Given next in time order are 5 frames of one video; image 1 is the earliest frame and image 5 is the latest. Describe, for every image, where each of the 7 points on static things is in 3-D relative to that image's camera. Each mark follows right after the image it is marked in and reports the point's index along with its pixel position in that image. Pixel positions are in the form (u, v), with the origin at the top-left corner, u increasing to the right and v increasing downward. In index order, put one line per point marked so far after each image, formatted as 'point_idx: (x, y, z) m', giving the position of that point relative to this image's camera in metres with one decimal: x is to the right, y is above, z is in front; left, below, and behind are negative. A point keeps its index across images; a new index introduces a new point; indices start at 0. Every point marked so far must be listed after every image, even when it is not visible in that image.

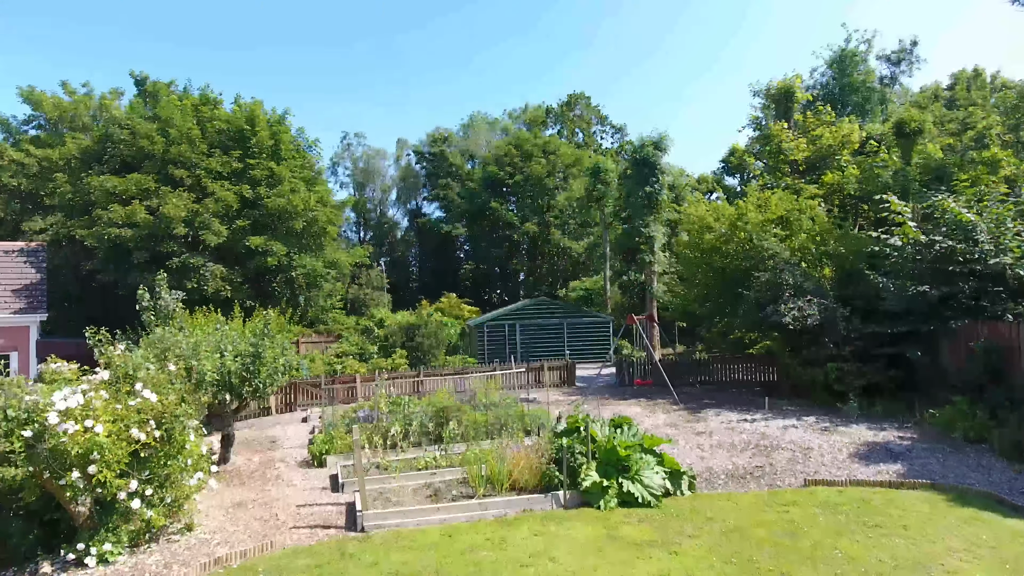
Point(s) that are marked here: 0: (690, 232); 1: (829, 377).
0: (+4.6, +1.5, +17.5) m
1: (+6.1, -1.7, +13.1) m
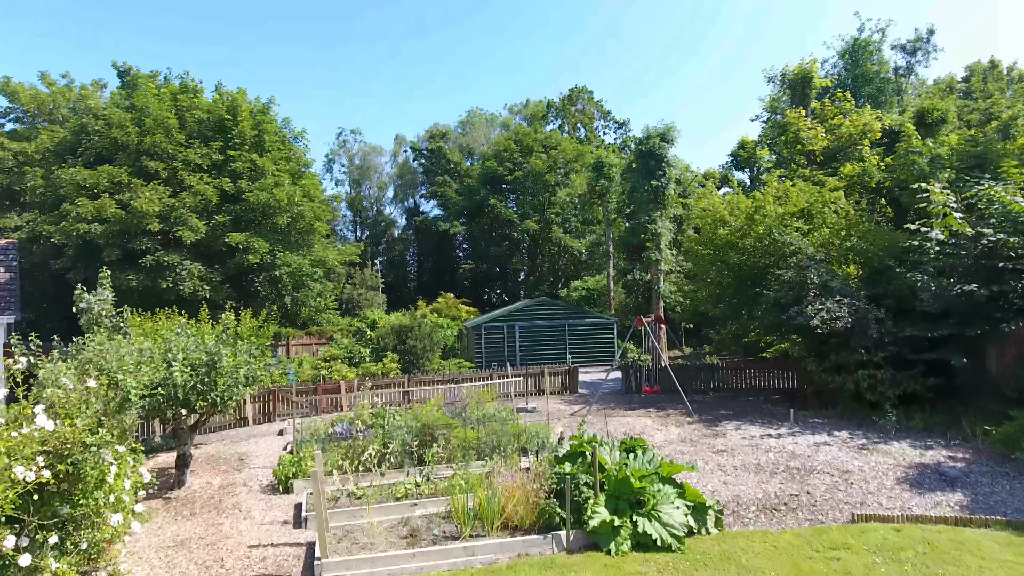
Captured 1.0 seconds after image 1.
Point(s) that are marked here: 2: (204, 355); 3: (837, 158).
0: (+4.5, +1.5, +16.2) m
1: (+6.1, -1.7, +11.8) m
2: (-3.9, -0.9, +8.6) m
3: (+9.0, +3.6, +18.8) m
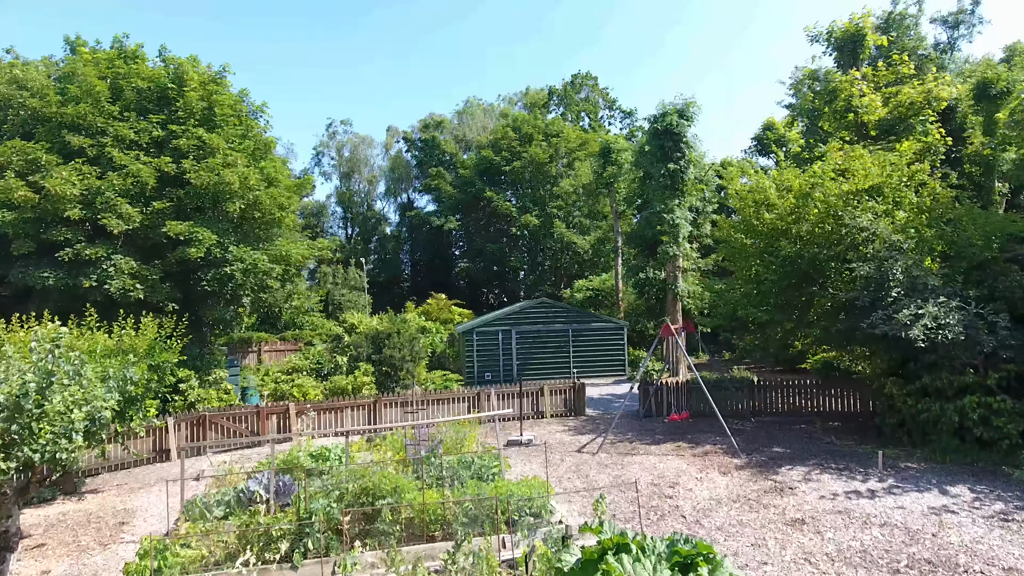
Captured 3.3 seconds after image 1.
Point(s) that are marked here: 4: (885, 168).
0: (+4.4, +1.5, +13.2) m
1: (+5.9, -1.7, +8.8) m
2: (-4.1, -0.8, +5.6) m
3: (+8.8, +3.6, +15.7) m
4: (+6.4, +2.0, +11.6) m
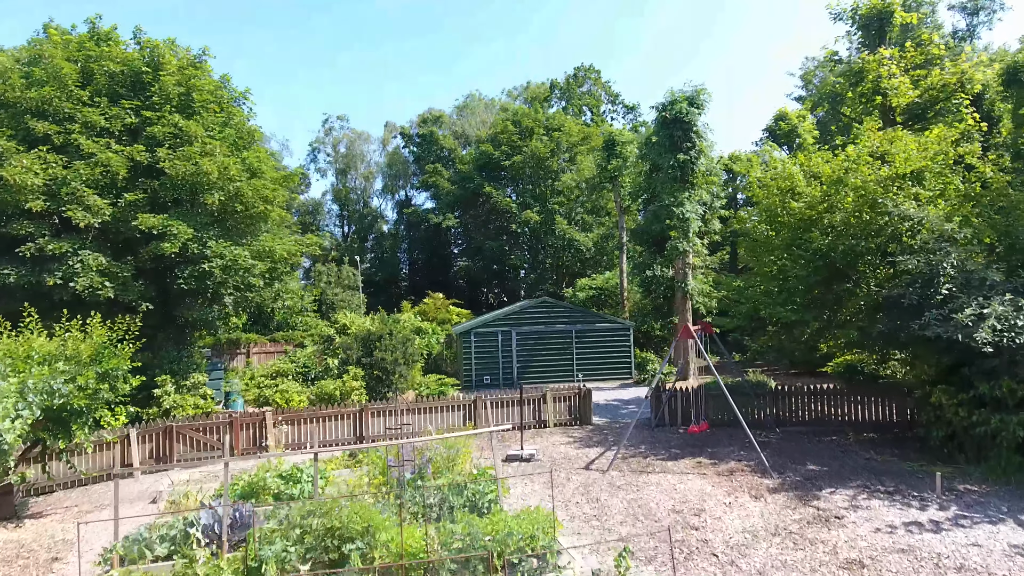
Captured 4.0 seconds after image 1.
0: (+4.4, +1.6, +12.0) m
1: (+5.9, -1.6, +7.6) m
2: (-4.1, -0.8, +4.4) m
3: (+8.8, +3.7, +14.5) m
4: (+6.3, +2.1, +10.4) m
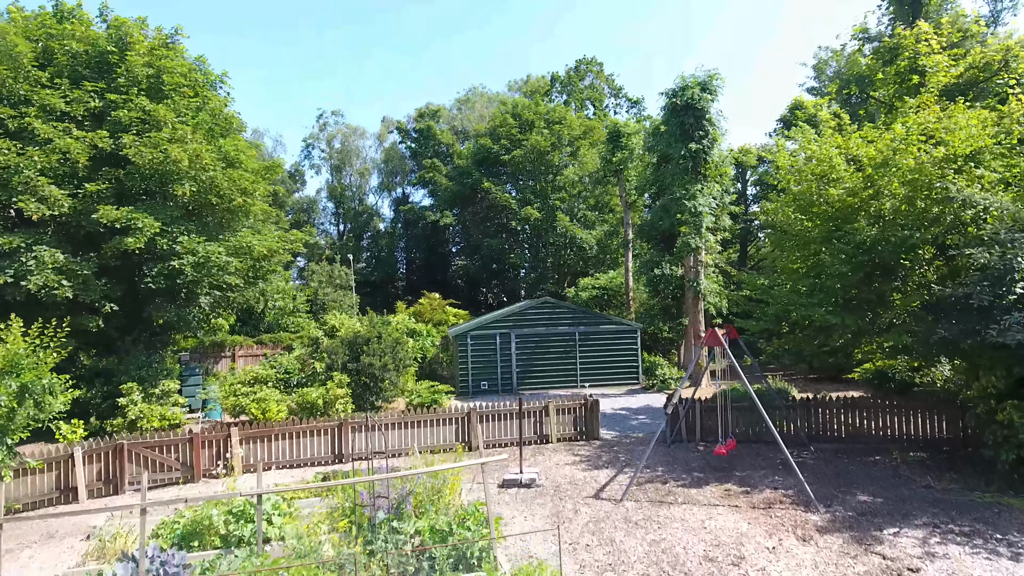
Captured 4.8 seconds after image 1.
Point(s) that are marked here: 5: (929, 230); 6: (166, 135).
0: (+4.4, +1.6, +10.7) m
1: (+5.9, -1.6, +6.3) m
2: (-4.2, -0.8, +3.1) m
3: (+8.8, +3.7, +13.2) m
4: (+6.3, +2.1, +9.1) m
5: (+5.2, +0.7, +8.5) m
6: (-7.1, +3.1, +14.0) m
